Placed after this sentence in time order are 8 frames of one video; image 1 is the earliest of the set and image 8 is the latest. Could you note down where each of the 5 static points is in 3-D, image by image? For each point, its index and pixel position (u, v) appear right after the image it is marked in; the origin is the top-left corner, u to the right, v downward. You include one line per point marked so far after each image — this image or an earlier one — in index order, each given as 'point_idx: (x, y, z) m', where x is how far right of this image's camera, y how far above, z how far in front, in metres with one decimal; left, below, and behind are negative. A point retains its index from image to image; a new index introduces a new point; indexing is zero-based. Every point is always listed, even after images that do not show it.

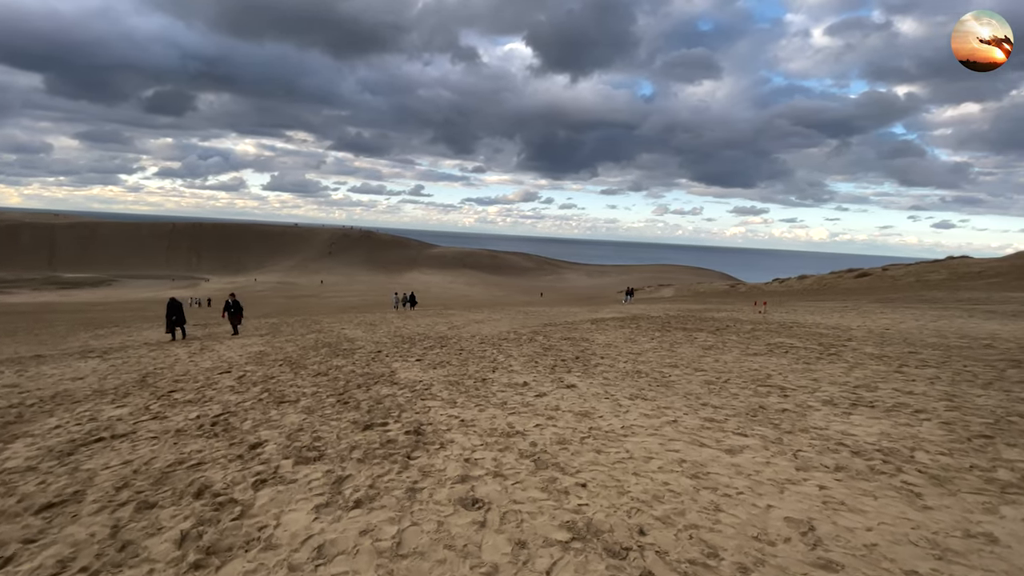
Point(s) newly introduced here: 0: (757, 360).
0: (+6.4, -1.8, +12.6) m
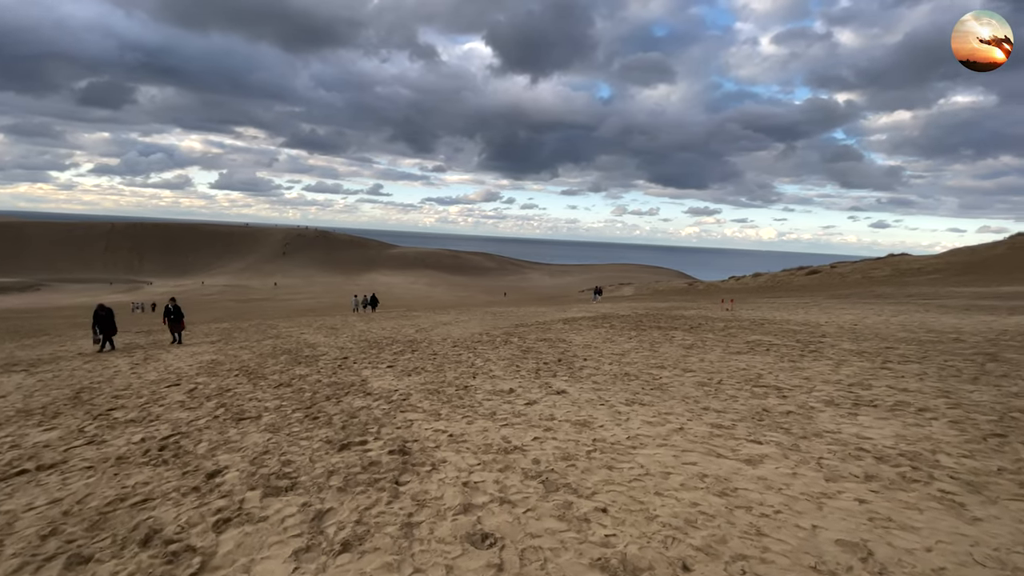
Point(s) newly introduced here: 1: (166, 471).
0: (+5.9, -1.8, +12.5) m
1: (-4.6, -2.4, +6.5) m
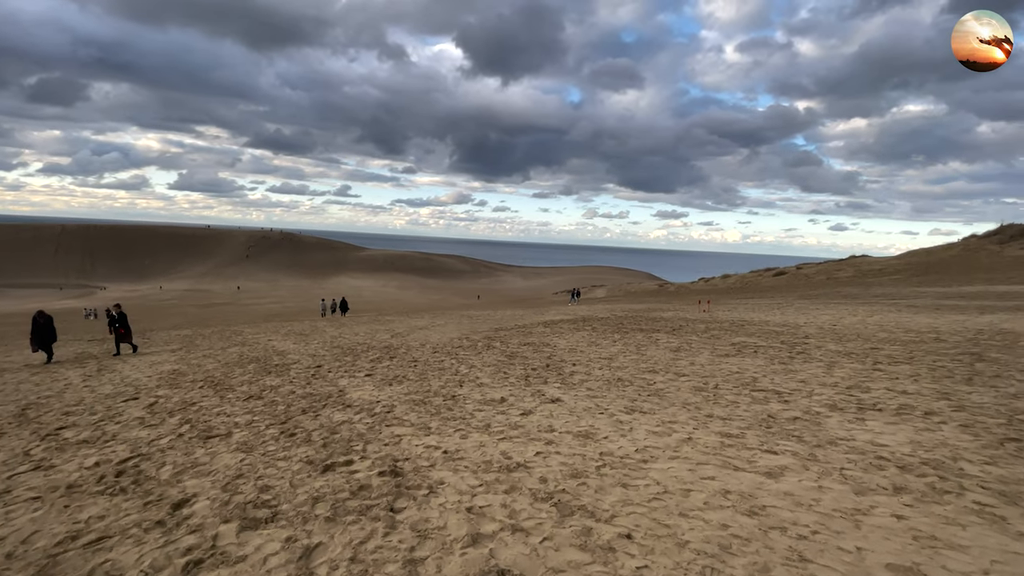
0: (+5.6, -1.8, +12.3) m
1: (-4.6, -2.5, +5.8) m
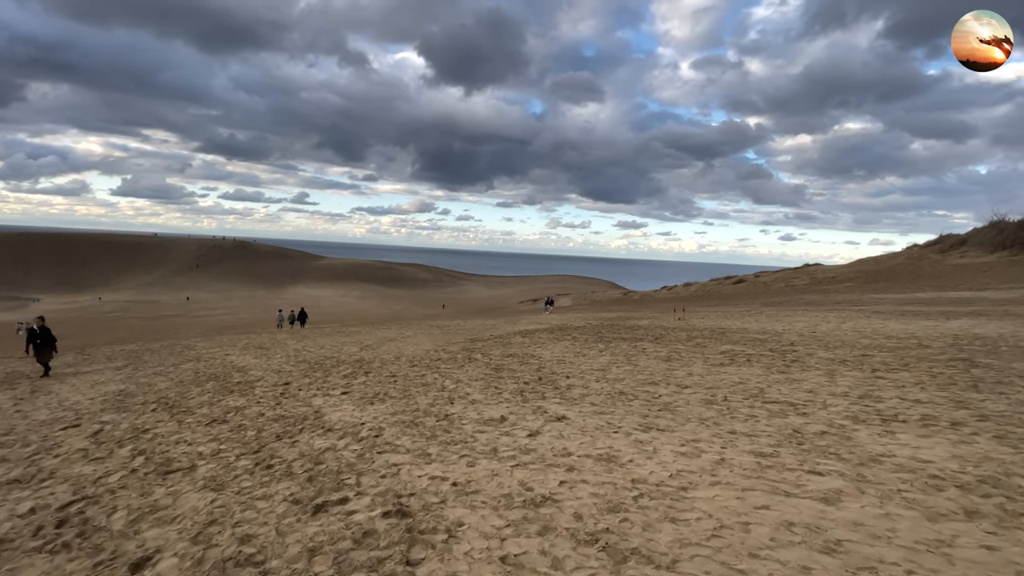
0: (+5.3, -2.0, +12.0) m
1: (-4.3, -2.6, +4.7) m
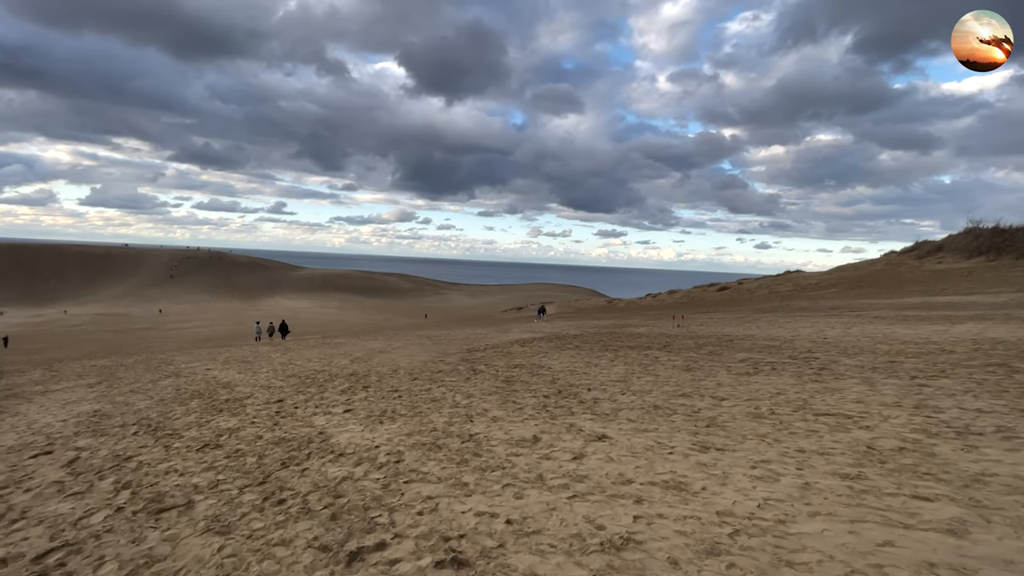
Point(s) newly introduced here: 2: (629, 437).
0: (+5.7, -2.1, +11.4) m
1: (-3.6, -2.7, +3.7) m
2: (+1.8, -2.3, +7.5) m
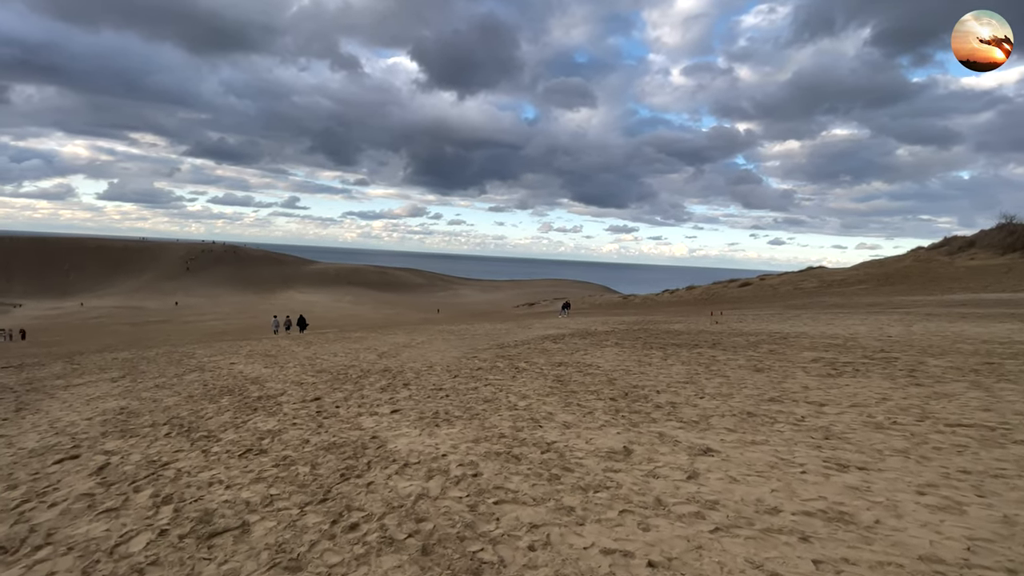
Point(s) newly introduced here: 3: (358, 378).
0: (+7.0, -2.0, +10.3) m
1: (-2.4, -2.5, +2.8) m
2: (+3.0, -2.1, +6.5) m
3: (-5.0, -2.9, +15.8) m
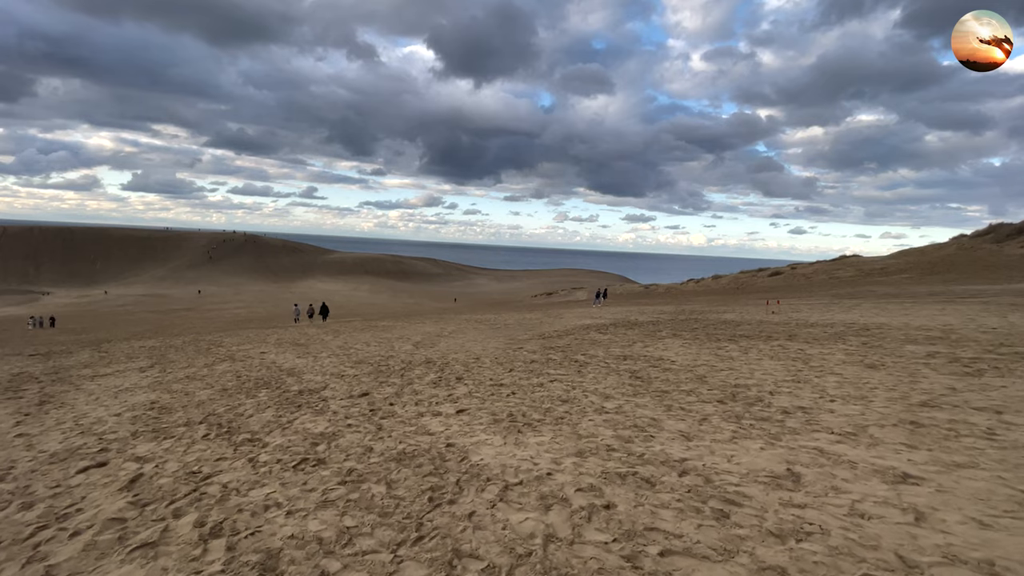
0: (+8.6, -1.7, +8.6) m
1: (-1.2, -2.4, +1.5) m
2: (+4.4, -1.9, +4.9) m
3: (-3.3, -2.5, +14.5) m
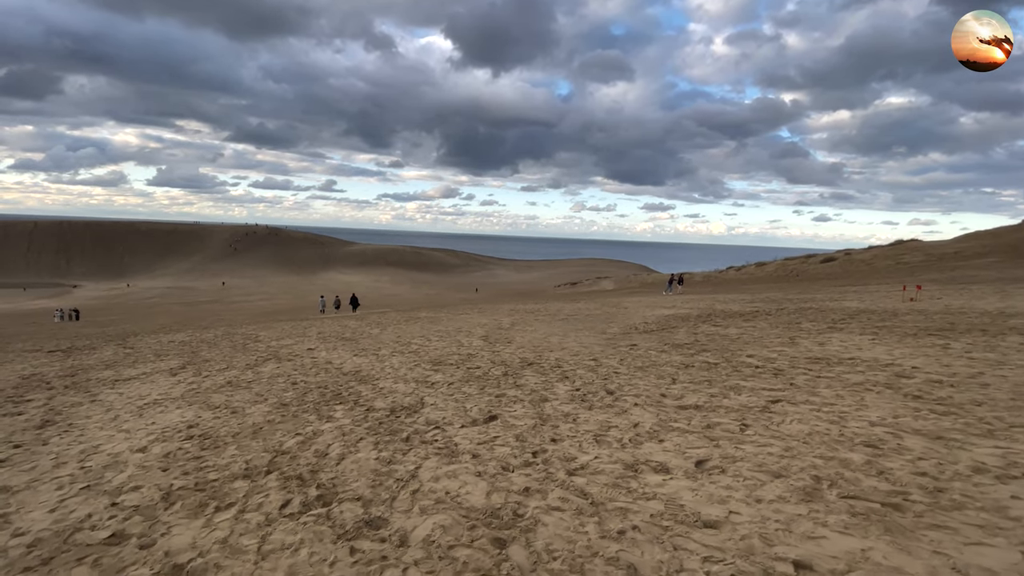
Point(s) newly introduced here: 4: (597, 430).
0: (+11.5, -1.2, +4.6) m
1: (+1.6, -2.1, -2.1) m
2: (+7.2, -1.6, +1.1) m
3: (-0.1, -2.0, +11.0) m
4: (+1.1, -1.9, +6.9) m
